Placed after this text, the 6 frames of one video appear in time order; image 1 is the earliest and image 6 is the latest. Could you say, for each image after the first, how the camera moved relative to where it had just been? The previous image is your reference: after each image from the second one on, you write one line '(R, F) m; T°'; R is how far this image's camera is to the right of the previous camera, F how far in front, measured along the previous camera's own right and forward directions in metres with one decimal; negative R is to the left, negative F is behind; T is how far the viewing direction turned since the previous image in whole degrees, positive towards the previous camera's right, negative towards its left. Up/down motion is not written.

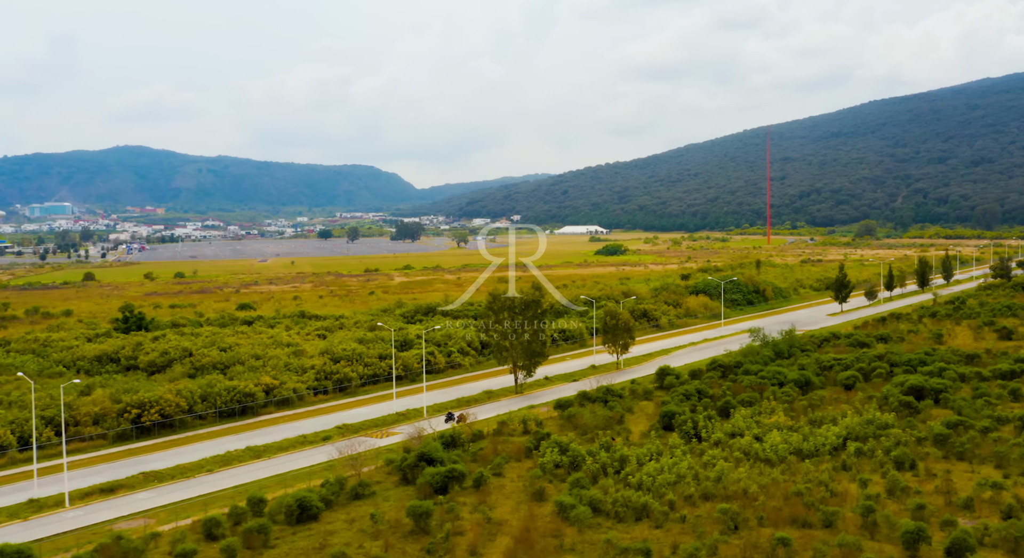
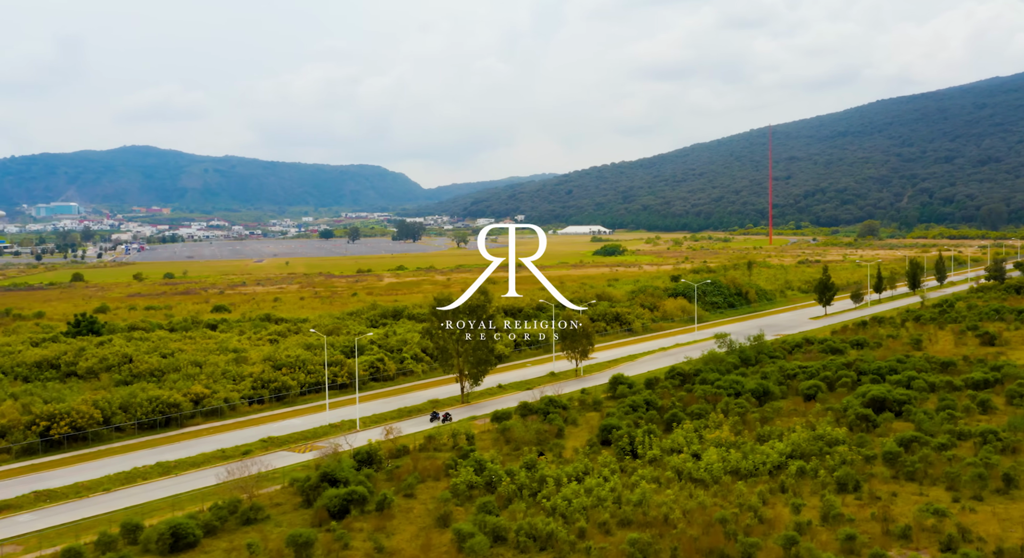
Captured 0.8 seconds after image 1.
(+3.1, +2.0) m; 0°
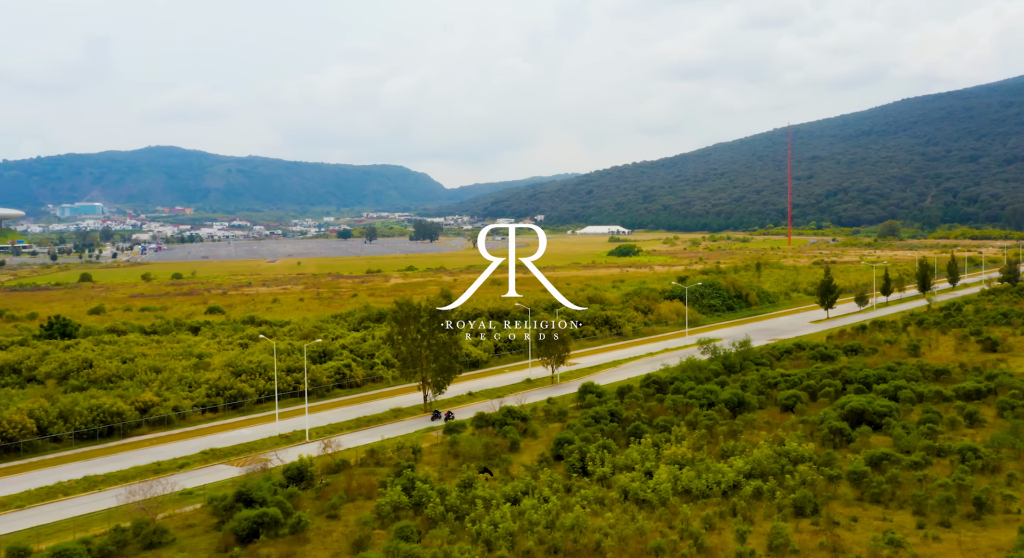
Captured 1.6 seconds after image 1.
(+2.8, +1.8) m; -1°
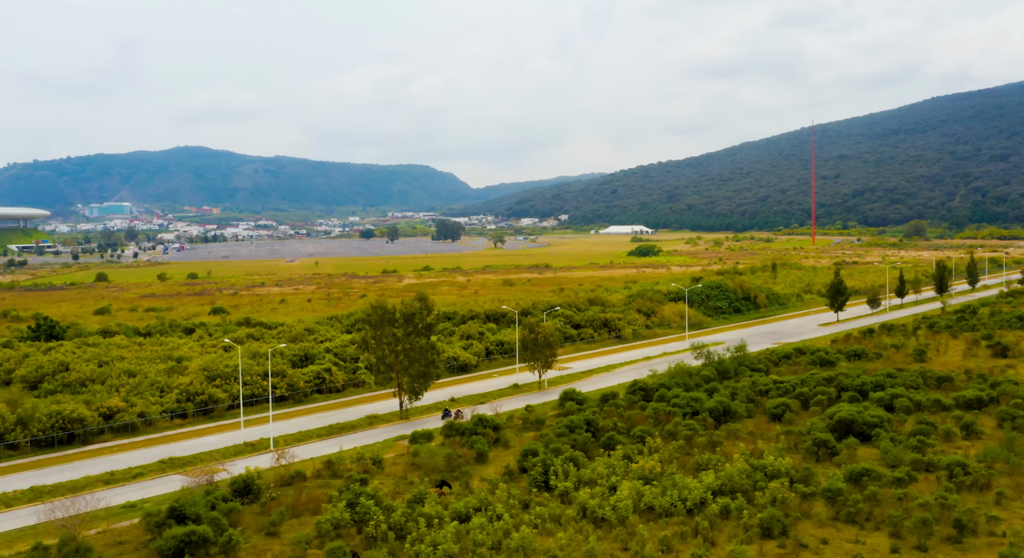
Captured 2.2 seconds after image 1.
(+2.2, +1.4) m; -2°
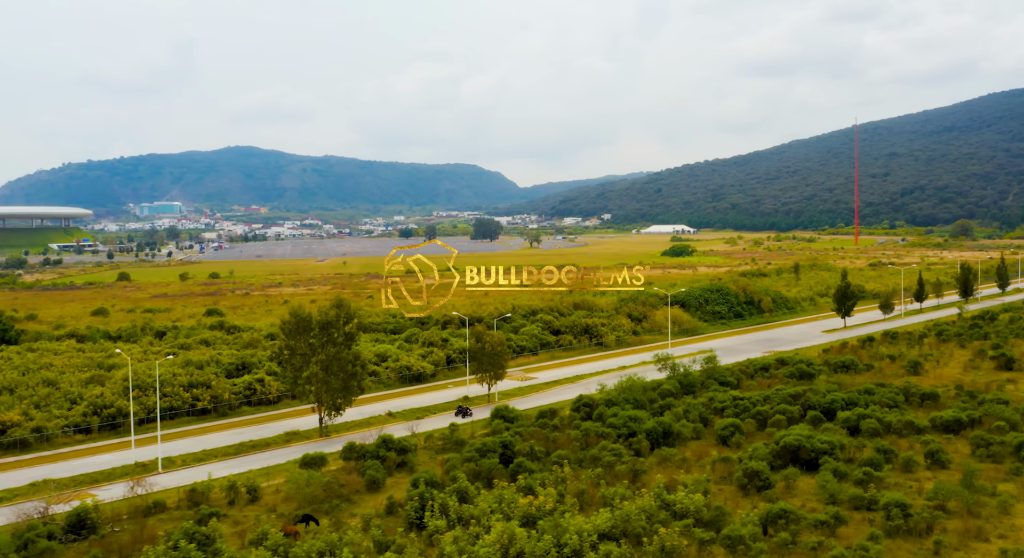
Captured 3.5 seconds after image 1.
(+5.2, +3.3) m; -3°
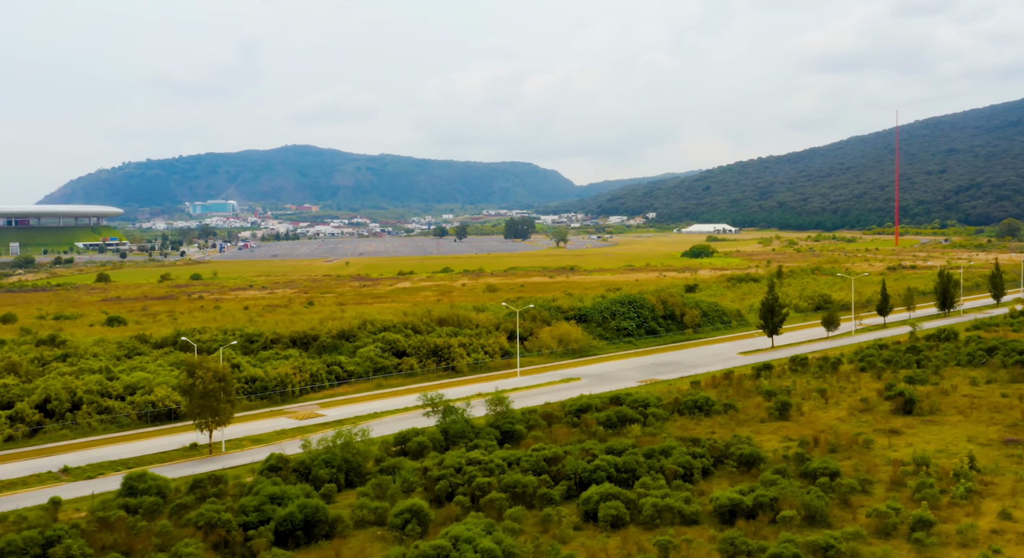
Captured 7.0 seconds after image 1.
(+14.3, +9.6) m; -3°
